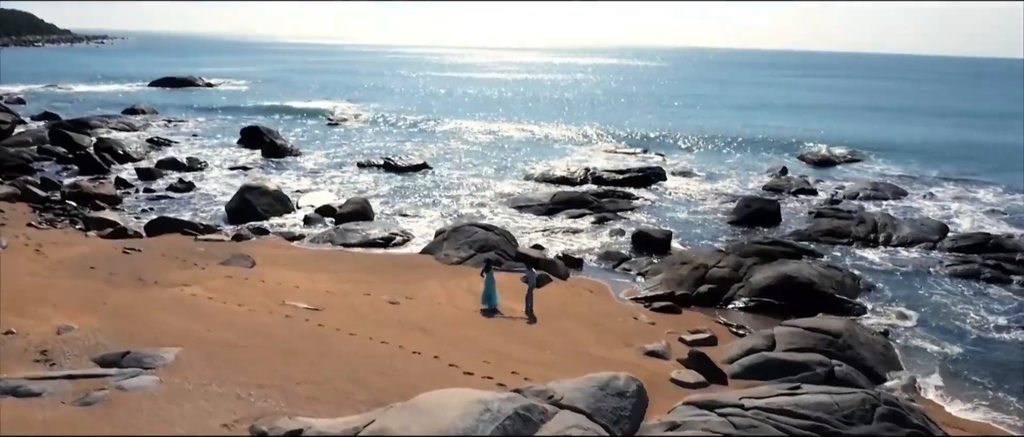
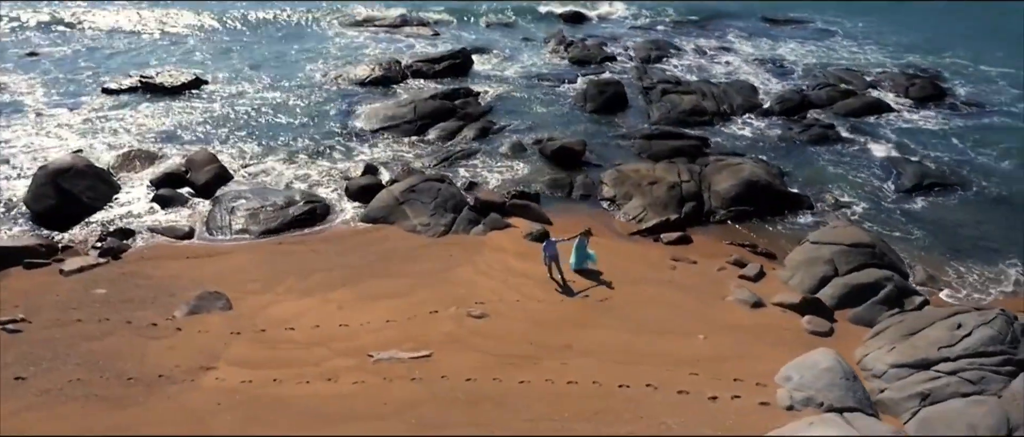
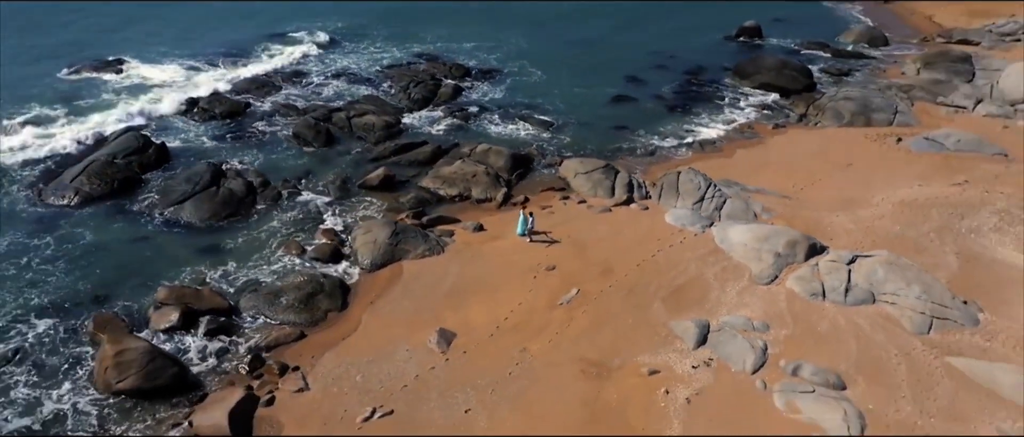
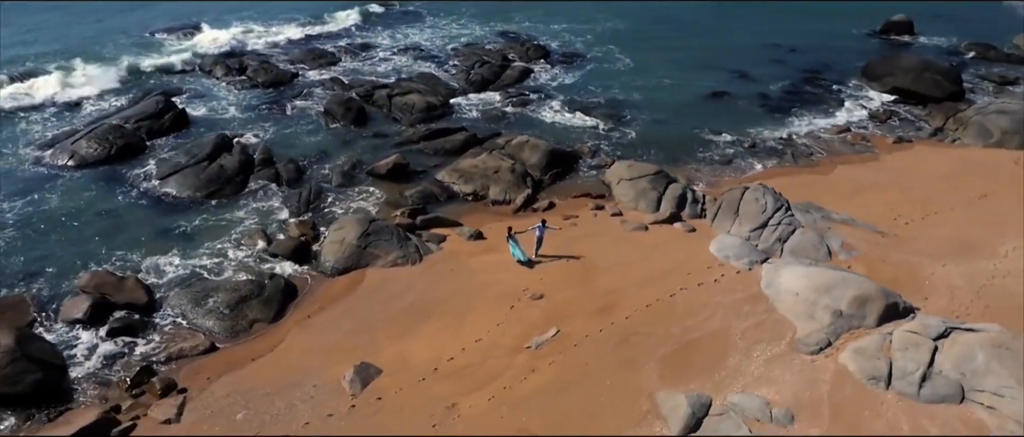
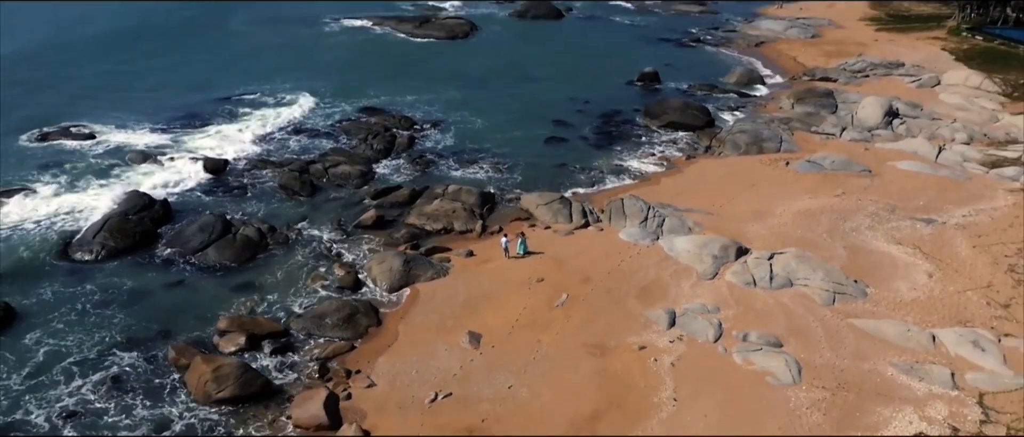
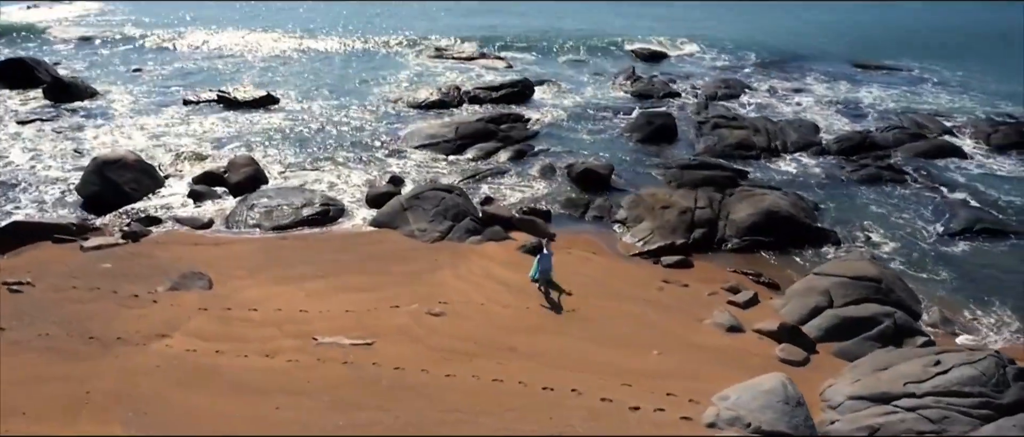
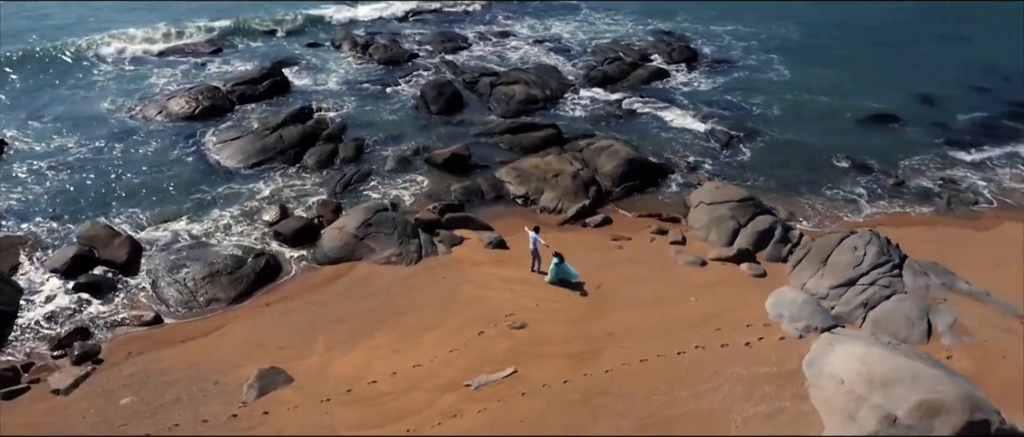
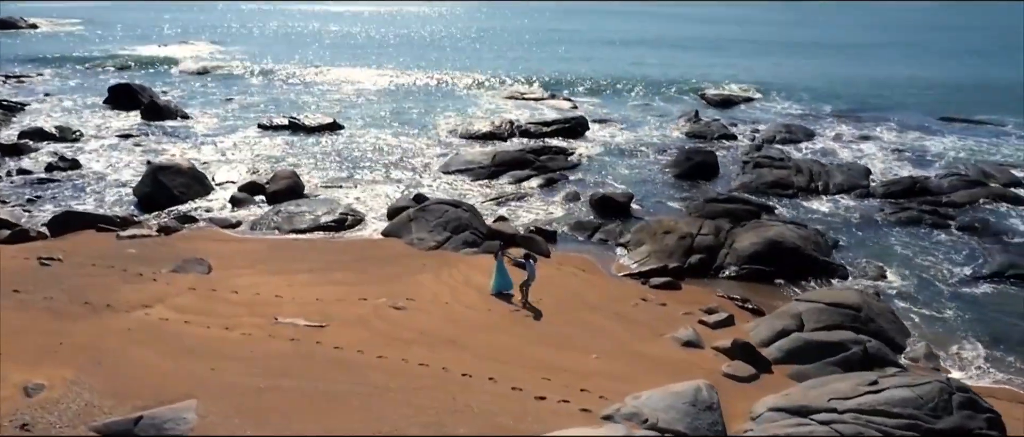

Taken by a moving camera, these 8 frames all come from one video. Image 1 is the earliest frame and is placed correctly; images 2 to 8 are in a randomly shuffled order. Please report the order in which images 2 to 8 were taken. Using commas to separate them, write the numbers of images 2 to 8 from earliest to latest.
8, 6, 2, 7, 4, 3, 5
